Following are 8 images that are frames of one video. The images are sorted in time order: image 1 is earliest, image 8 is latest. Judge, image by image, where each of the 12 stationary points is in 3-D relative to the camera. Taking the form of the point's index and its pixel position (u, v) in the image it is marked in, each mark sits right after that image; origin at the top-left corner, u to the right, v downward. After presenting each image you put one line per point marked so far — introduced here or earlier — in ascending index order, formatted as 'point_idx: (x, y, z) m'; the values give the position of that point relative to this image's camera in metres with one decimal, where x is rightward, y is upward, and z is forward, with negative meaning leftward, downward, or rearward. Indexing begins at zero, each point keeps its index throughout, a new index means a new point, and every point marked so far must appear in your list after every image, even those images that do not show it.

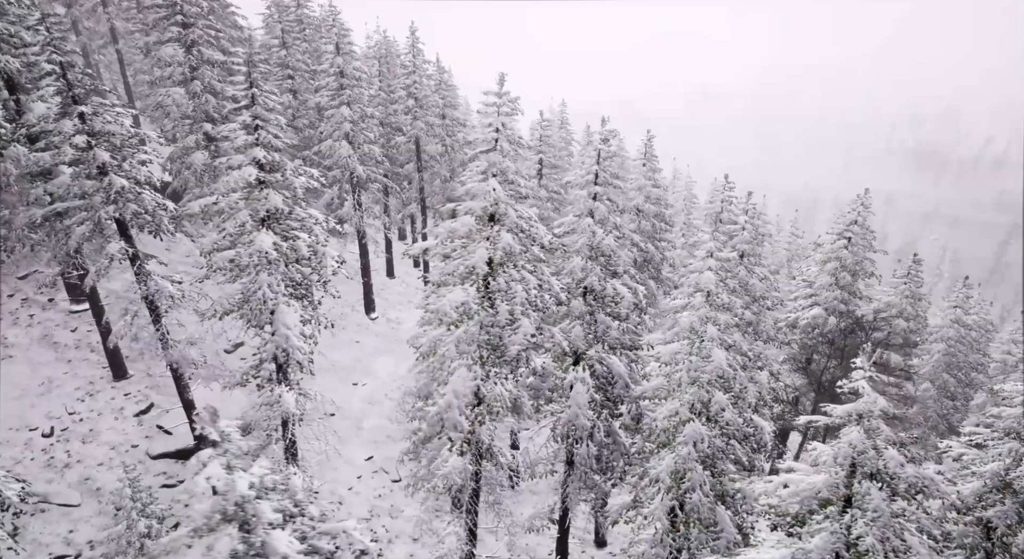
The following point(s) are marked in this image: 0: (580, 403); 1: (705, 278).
0: (+1.5, -2.9, +15.3) m
1: (+4.9, 0.0, +15.5) m
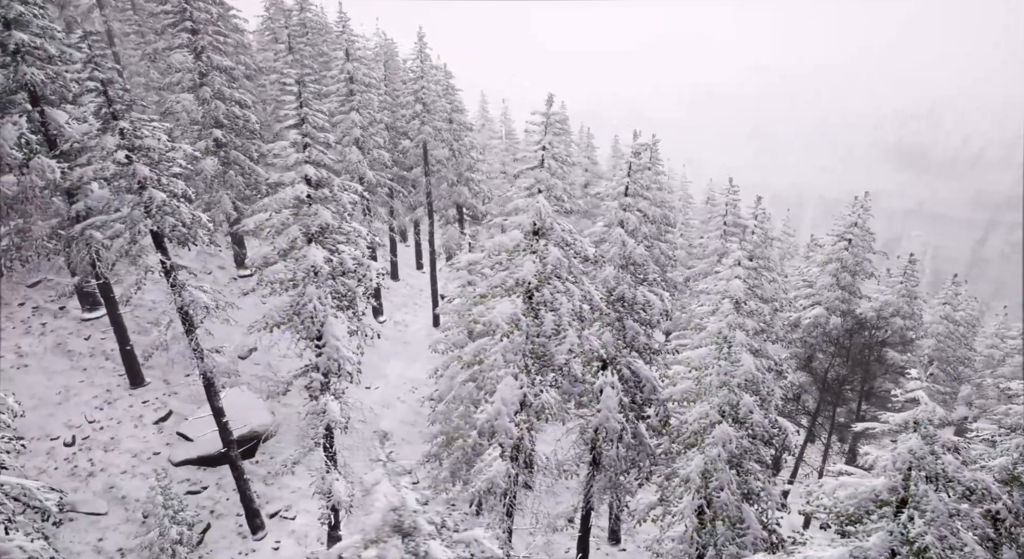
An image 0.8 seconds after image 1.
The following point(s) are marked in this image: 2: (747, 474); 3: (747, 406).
0: (+2.4, -3.1, +15.8) m
1: (+5.7, -0.2, +16.1) m
2: (+5.9, -4.9, +16.0) m
3: (+5.7, -3.1, +15.4) m
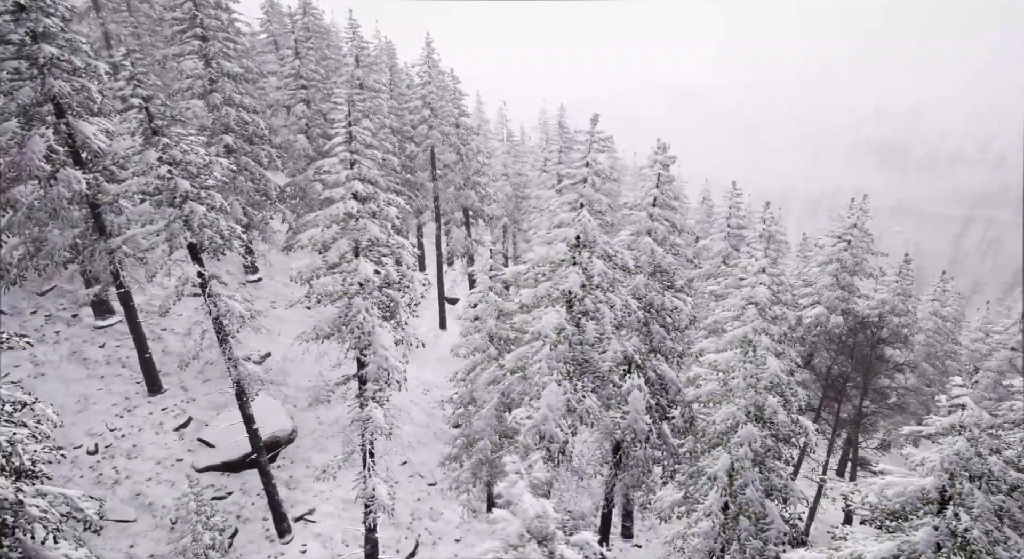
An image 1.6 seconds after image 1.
0: (+3.3, -3.3, +16.4) m
1: (+6.6, -0.3, +16.8) m
2: (+6.8, -5.1, +16.7) m
3: (+6.6, -3.3, +16.1) m
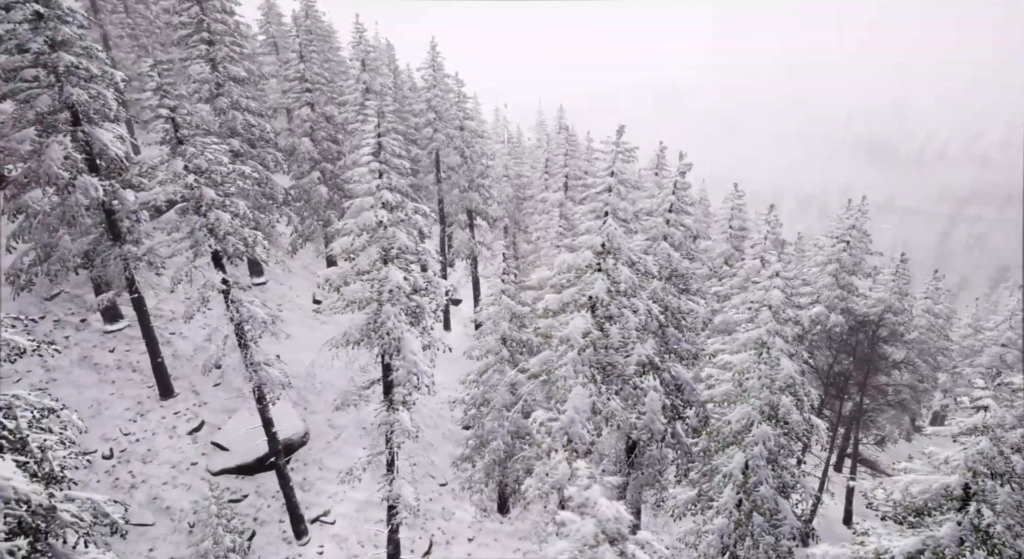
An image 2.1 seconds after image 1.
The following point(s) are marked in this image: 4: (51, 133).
0: (+3.8, -3.4, +16.9) m
1: (+7.1, -0.4, +17.3) m
2: (+7.4, -5.2, +17.2) m
3: (+7.2, -3.4, +16.6) m
4: (-14.2, +4.5, +19.5) m
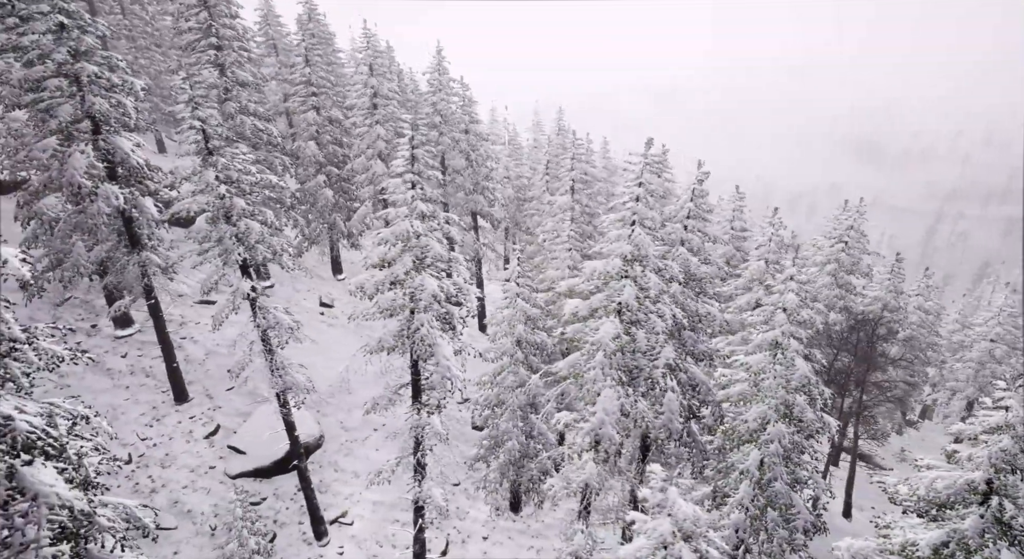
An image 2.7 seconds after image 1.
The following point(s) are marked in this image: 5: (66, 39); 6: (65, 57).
0: (+4.5, -3.6, +17.4) m
1: (+7.7, -0.5, +17.9) m
2: (+8.0, -5.2, +17.9) m
3: (+7.8, -3.5, +17.2) m
4: (-13.6, +4.2, +19.6) m
5: (-13.1, +7.1, +18.7) m
6: (-13.1, +6.5, +18.6) m
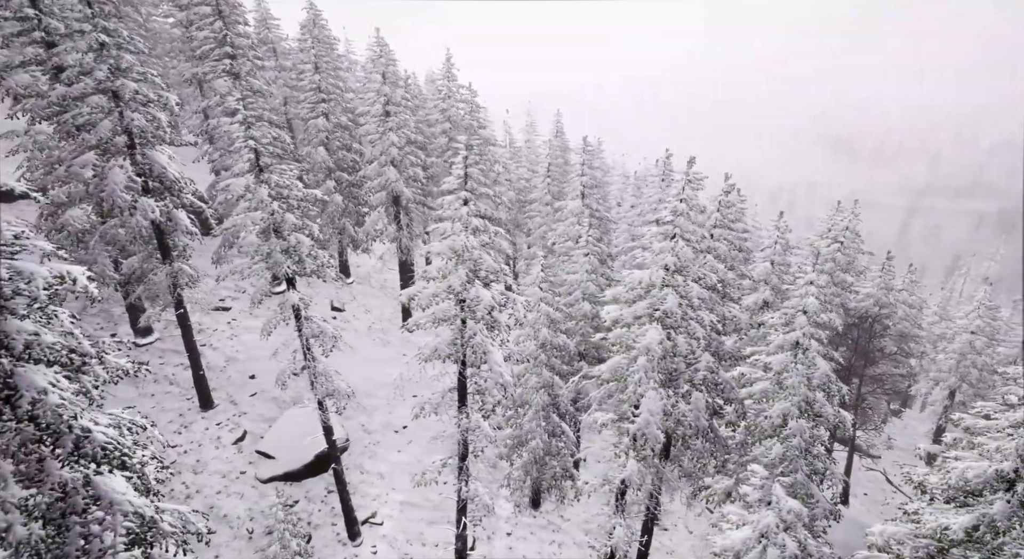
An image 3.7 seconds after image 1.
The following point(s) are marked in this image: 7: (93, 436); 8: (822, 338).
0: (+5.6, -3.7, +18.4) m
1: (+8.8, -0.6, +19.0) m
2: (+9.1, -5.4, +19.0) m
3: (+8.9, -3.6, +18.4) m
4: (-12.7, +3.8, +19.9) m
5: (-12.2, +6.7, +19.0) m
6: (-12.1, +6.1, +18.9) m
7: (-9.0, -3.4, +13.7) m
8: (+9.1, -1.7, +18.9) m
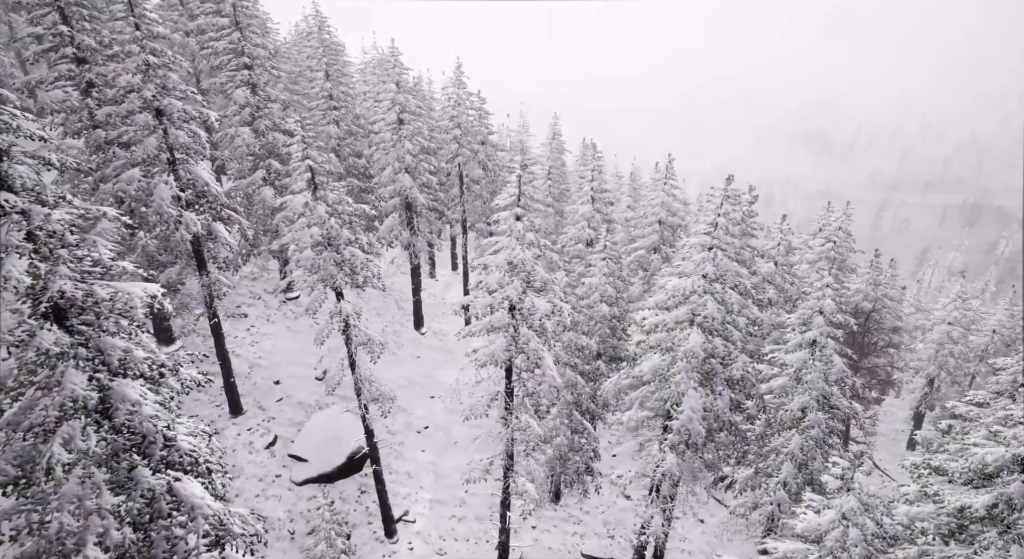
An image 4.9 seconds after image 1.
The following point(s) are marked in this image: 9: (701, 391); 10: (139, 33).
0: (+6.8, -3.9, +19.8) m
1: (+9.9, -0.7, +20.5) m
2: (+10.4, -5.4, +20.5) m
3: (+10.2, -3.7, +19.9) m
4: (-11.6, +3.4, +20.5) m
5: (-11.1, +6.3, +19.6) m
6: (-11.1, +5.7, +19.5) m
7: (-7.6, -3.7, +14.4) m
8: (+10.3, -1.8, +20.4) m
9: (+5.3, -3.1, +18.1) m
10: (-11.6, +7.6, +19.6) m
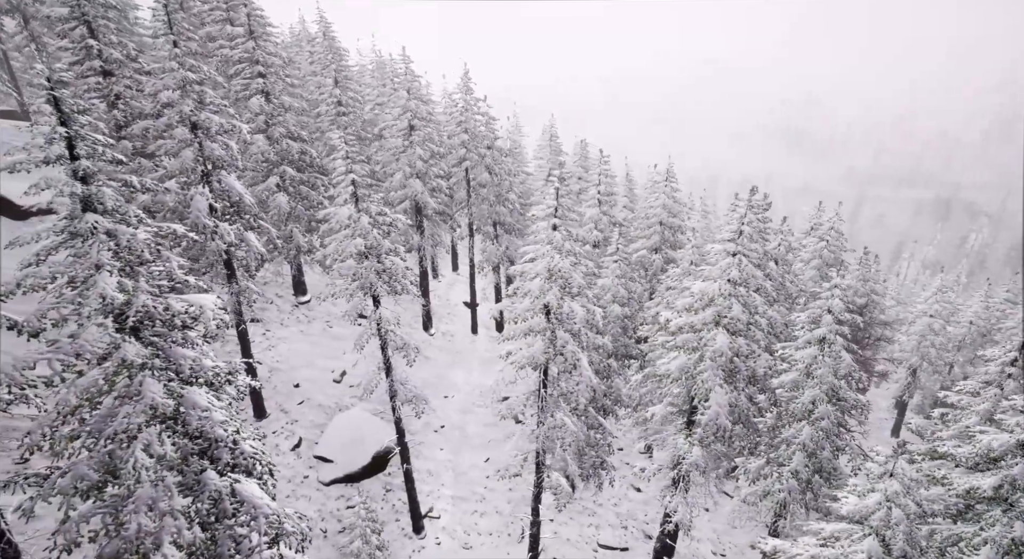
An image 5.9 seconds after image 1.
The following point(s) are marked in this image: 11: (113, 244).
0: (+7.7, -3.9, +21.0) m
1: (+10.8, -0.7, +21.8) m
2: (+11.3, -5.4, +21.9) m
3: (+11.1, -3.7, +21.2) m
4: (-10.8, +3.1, +21.0) m
5: (-10.3, +6.0, +20.1) m
6: (-10.2, +5.4, +20.0) m
7: (-6.5, -4.0, +15.2) m
8: (+11.2, -1.8, +21.7) m
9: (+6.3, -3.2, +19.2) m
10: (-10.7, +7.3, +20.2) m
11: (-8.4, +0.8, +13.3) m
